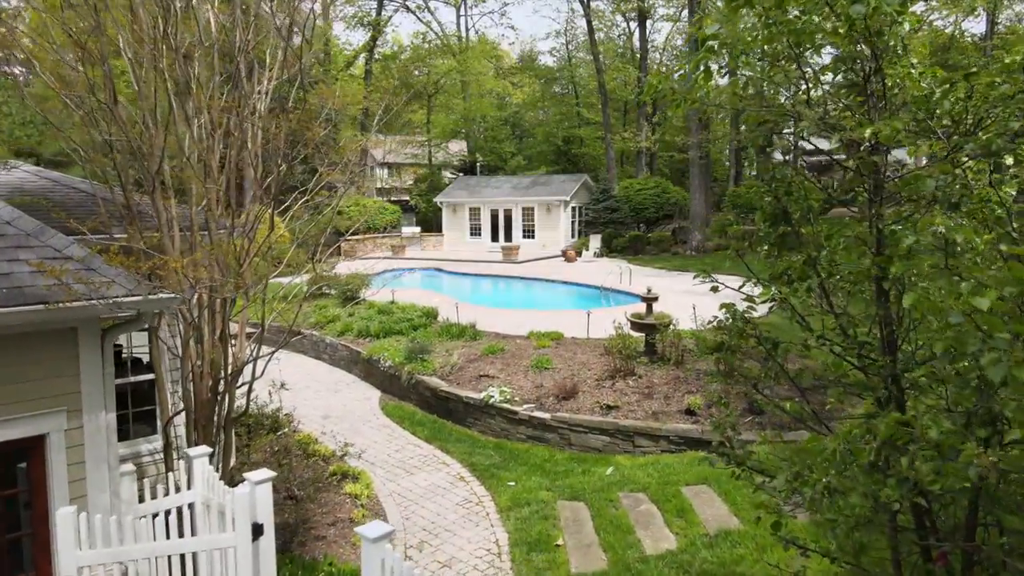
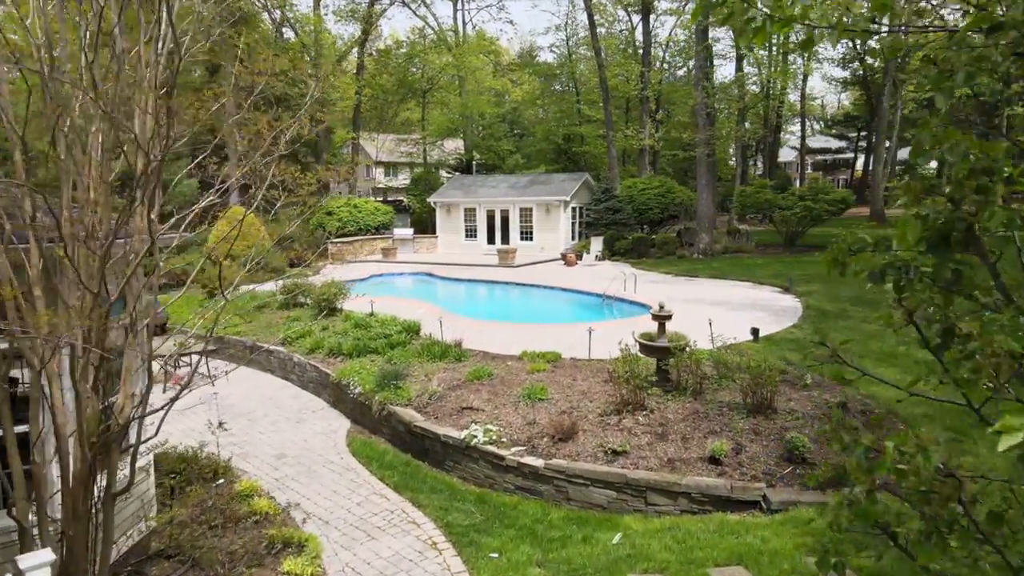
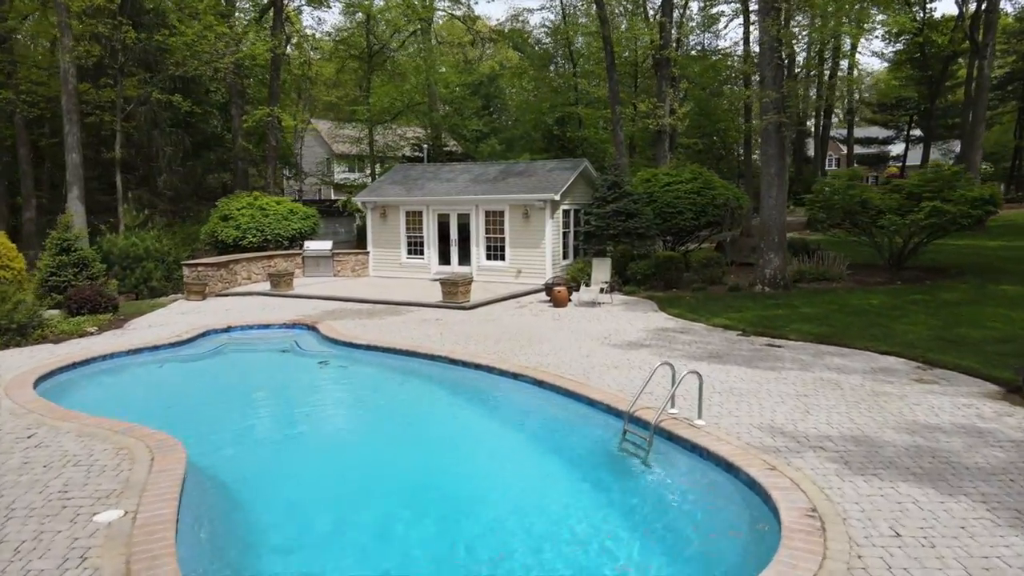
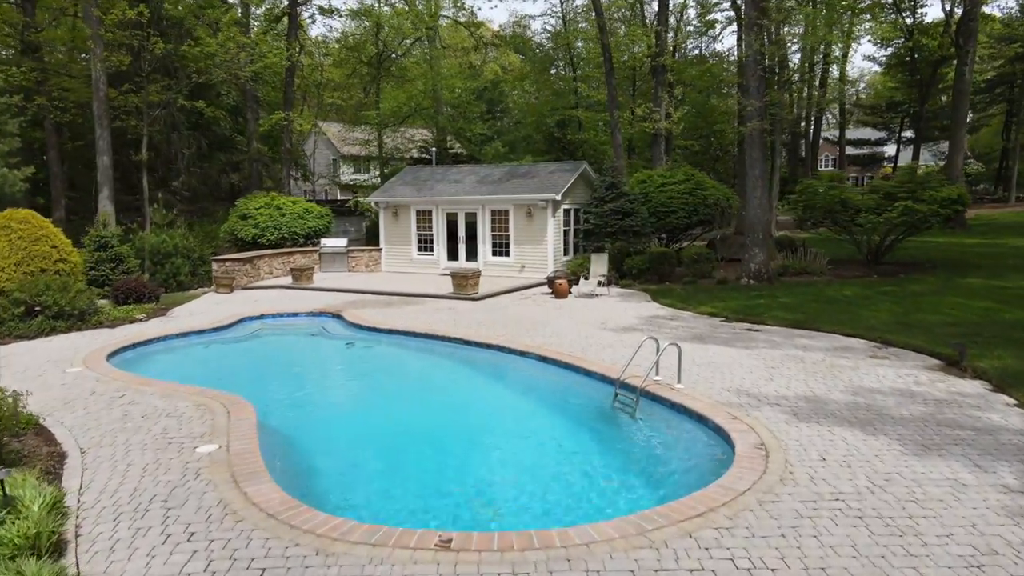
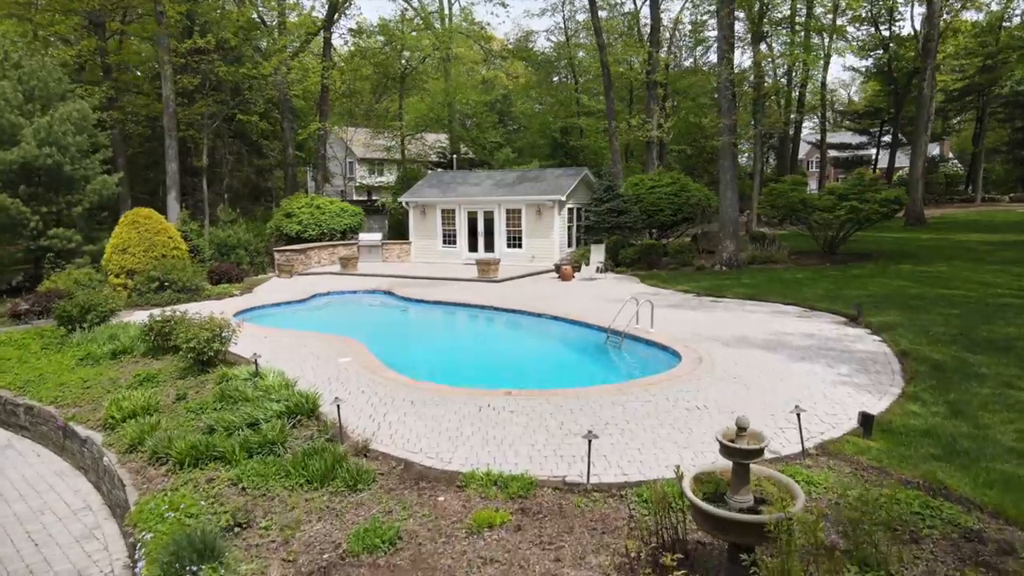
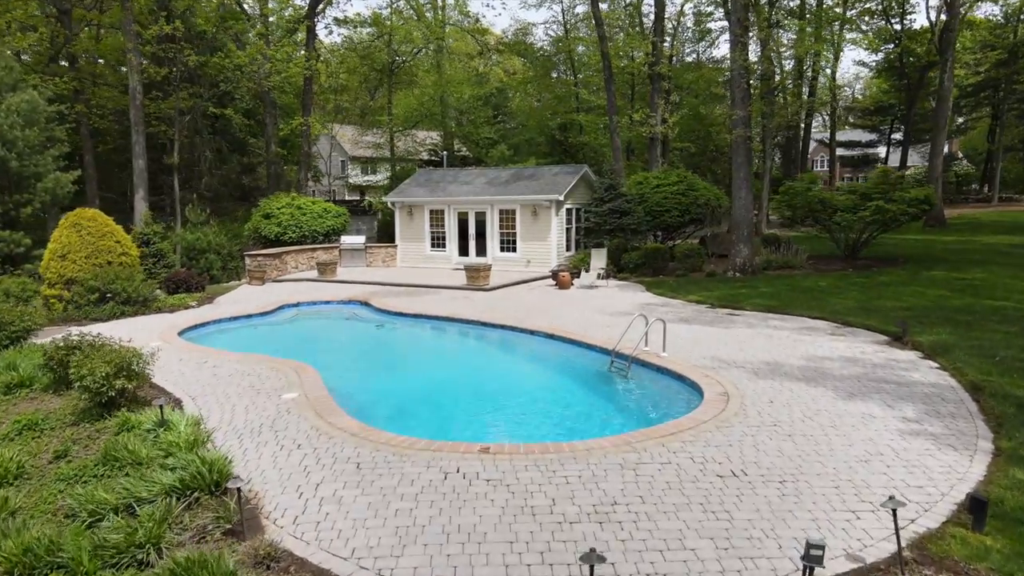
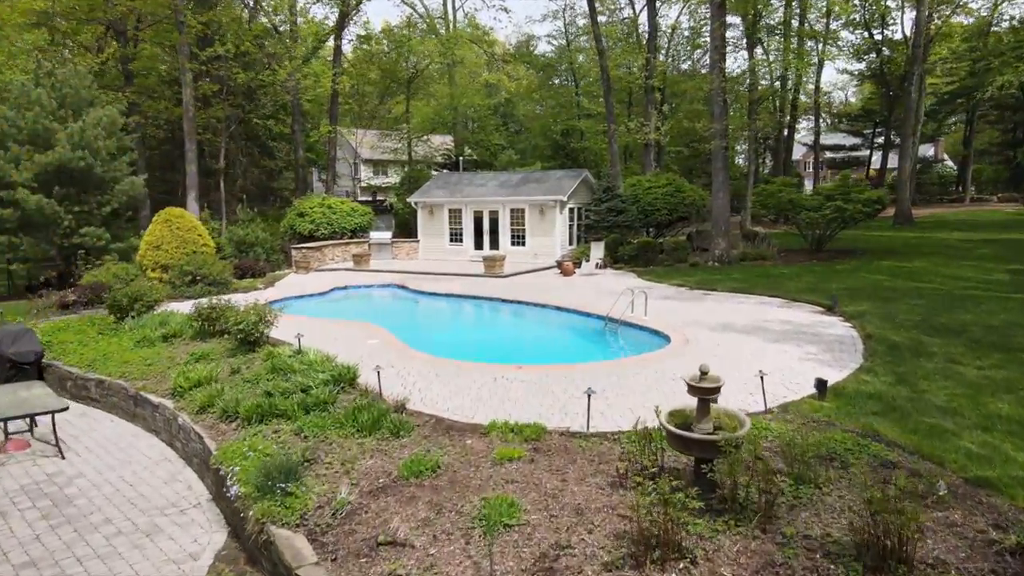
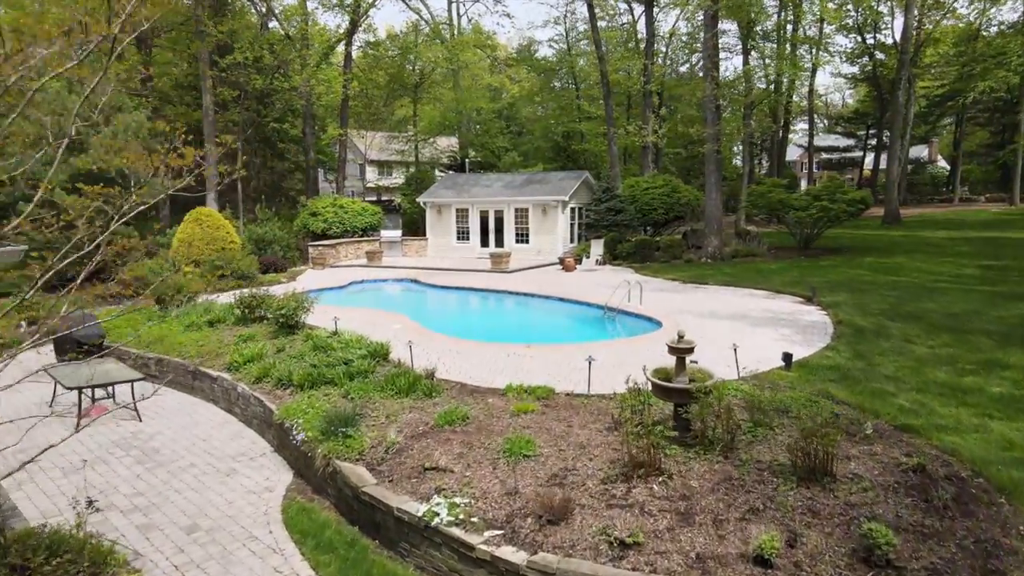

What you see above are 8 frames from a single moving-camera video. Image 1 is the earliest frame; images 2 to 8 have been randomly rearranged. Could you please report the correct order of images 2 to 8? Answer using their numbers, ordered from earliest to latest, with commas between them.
2, 8, 7, 5, 6, 4, 3
